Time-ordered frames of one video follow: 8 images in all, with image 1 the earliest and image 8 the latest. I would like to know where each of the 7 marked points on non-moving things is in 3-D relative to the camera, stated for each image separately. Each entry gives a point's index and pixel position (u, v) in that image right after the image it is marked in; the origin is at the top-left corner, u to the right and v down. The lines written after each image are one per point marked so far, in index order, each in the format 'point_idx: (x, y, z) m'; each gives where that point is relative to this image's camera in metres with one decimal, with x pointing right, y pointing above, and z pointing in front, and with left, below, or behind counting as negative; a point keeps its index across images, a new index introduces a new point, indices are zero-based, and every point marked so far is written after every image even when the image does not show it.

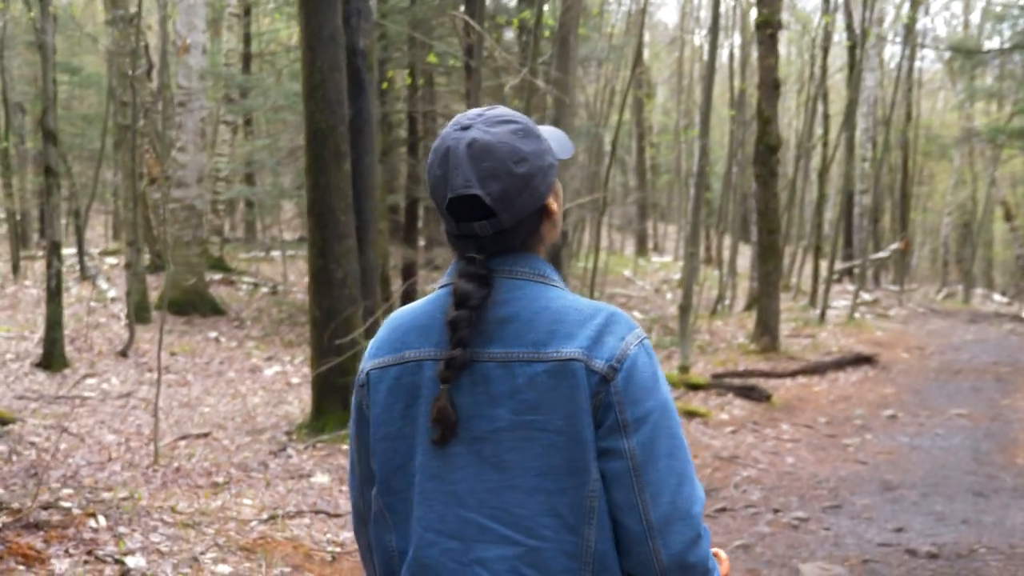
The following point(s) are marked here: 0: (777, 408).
0: (+1.8, -0.8, +9.3) m
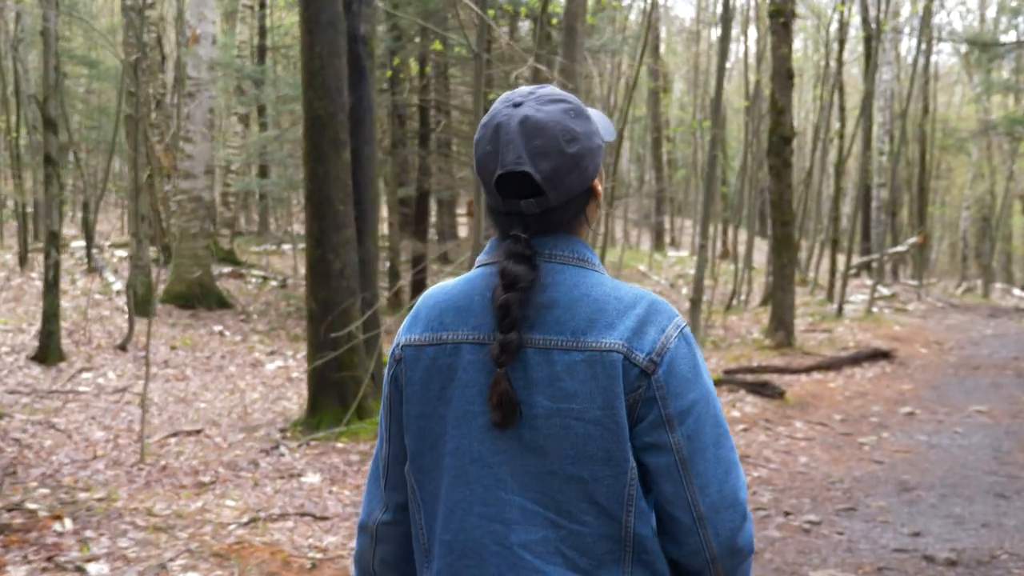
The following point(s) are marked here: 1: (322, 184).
0: (+1.8, -0.8, +9.0) m
1: (-1.0, +0.5, +7.4) m
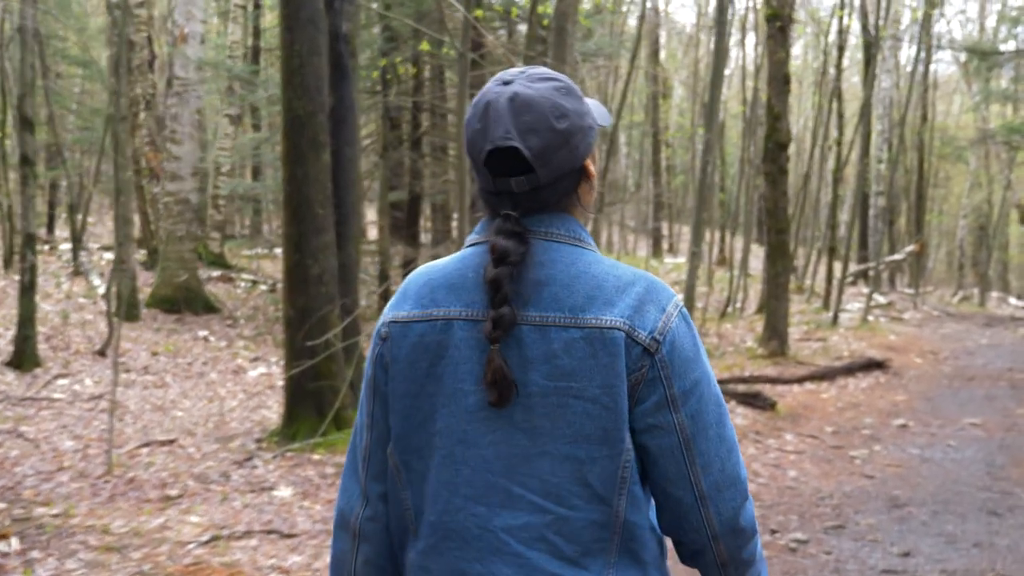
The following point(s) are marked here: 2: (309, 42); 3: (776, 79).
0: (+1.7, -0.8, +8.8) m
1: (-1.1, +0.5, +7.2) m
2: (-1.0, +1.2, +7.1) m
3: (+2.2, +1.8, +11.8) m
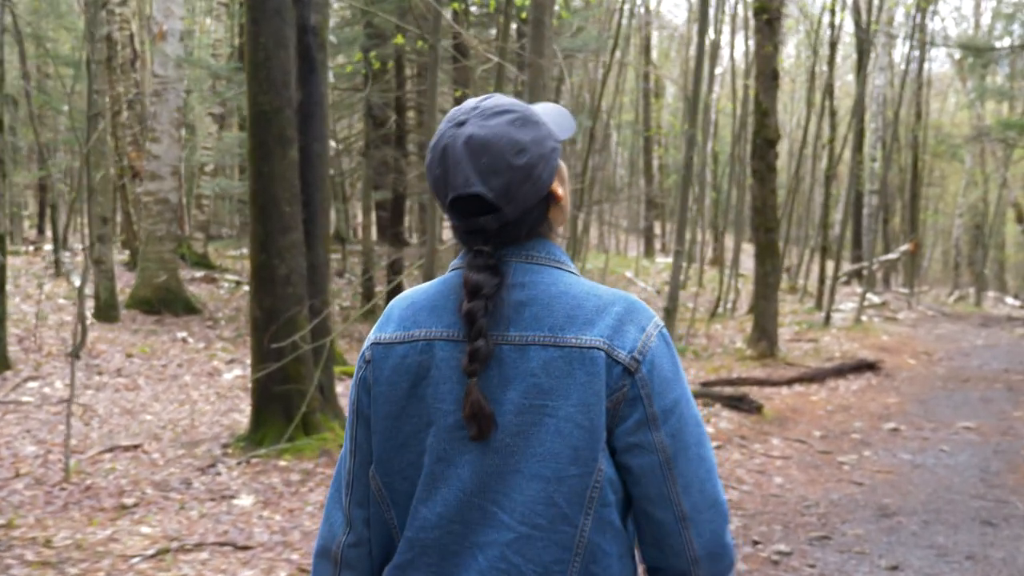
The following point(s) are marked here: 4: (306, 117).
0: (+1.6, -0.8, +8.5) m
1: (-1.2, +0.5, +7.0) m
2: (-1.2, +1.2, +6.9) m
3: (+2.1, +1.8, +11.6) m
4: (-1.1, +0.9, +7.4) m
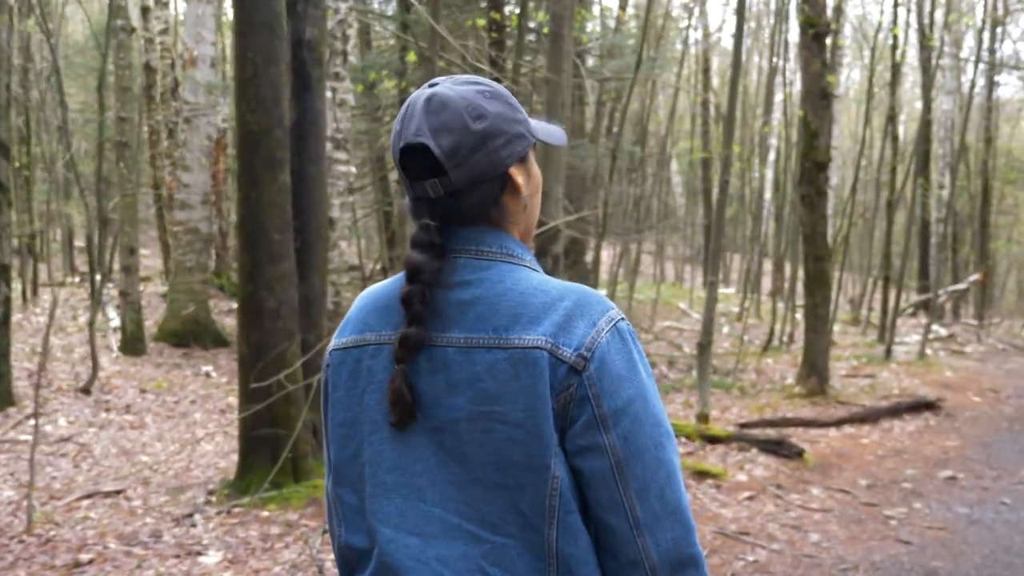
0: (+1.7, -1.0, +7.8) m
1: (-1.2, +0.4, +6.4) m
2: (-1.1, +1.1, +6.3) m
3: (+2.4, +1.5, +10.9) m
4: (-1.0, +0.7, +6.8) m
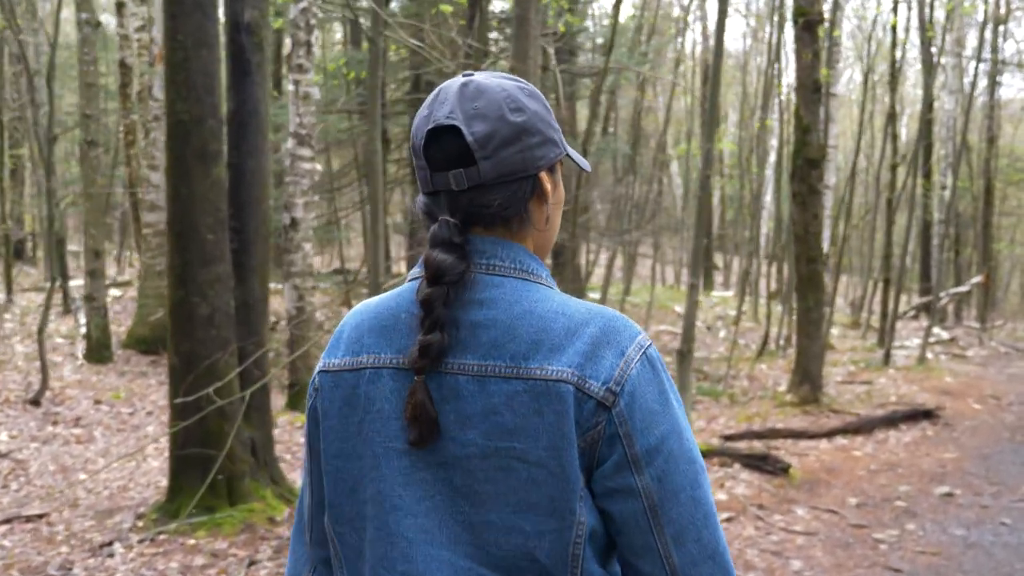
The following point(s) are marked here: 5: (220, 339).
0: (+1.5, -1.0, +7.3) m
1: (-1.4, +0.3, +5.9) m
2: (-1.3, +1.1, +5.8) m
3: (+2.2, +1.5, +10.3) m
4: (-1.2, +0.7, +6.3) m
5: (-1.3, -0.2, +6.0) m
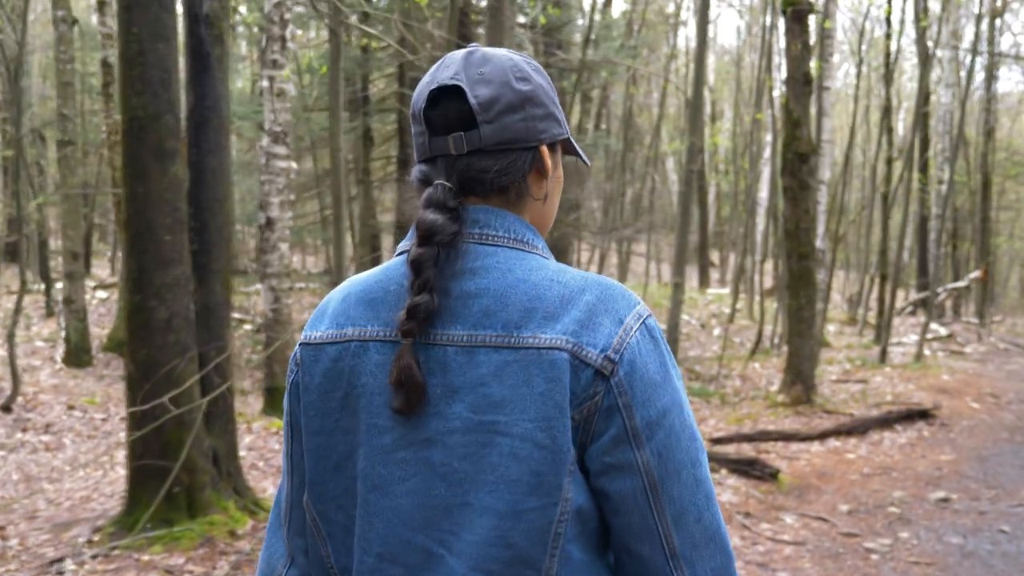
0: (+1.4, -1.0, +7.0) m
1: (-1.5, +0.3, +5.6) m
2: (-1.5, +1.1, +5.5) m
3: (+2.0, +1.5, +10.0) m
4: (-1.4, +0.7, +6.0) m
5: (-1.4, -0.2, +5.7) m
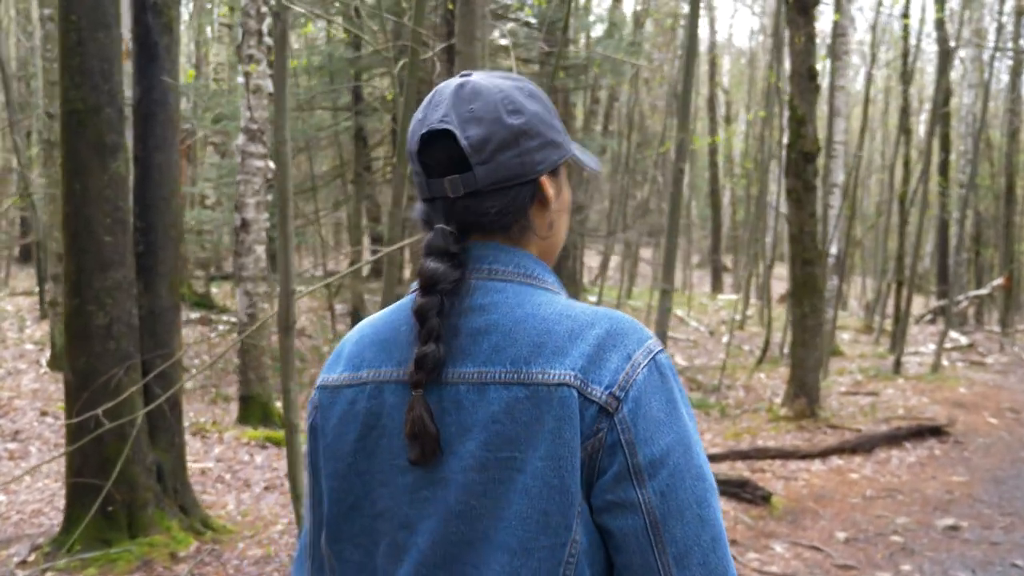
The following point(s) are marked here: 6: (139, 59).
0: (+1.3, -1.1, +6.6) m
1: (-1.6, +0.3, +5.2) m
2: (-1.6, +1.1, +5.1) m
3: (+2.0, +1.5, +9.6) m
4: (-1.5, +0.7, +5.6) m
5: (-1.5, -0.2, +5.3) m
6: (-1.5, +1.0, +5.6) m
